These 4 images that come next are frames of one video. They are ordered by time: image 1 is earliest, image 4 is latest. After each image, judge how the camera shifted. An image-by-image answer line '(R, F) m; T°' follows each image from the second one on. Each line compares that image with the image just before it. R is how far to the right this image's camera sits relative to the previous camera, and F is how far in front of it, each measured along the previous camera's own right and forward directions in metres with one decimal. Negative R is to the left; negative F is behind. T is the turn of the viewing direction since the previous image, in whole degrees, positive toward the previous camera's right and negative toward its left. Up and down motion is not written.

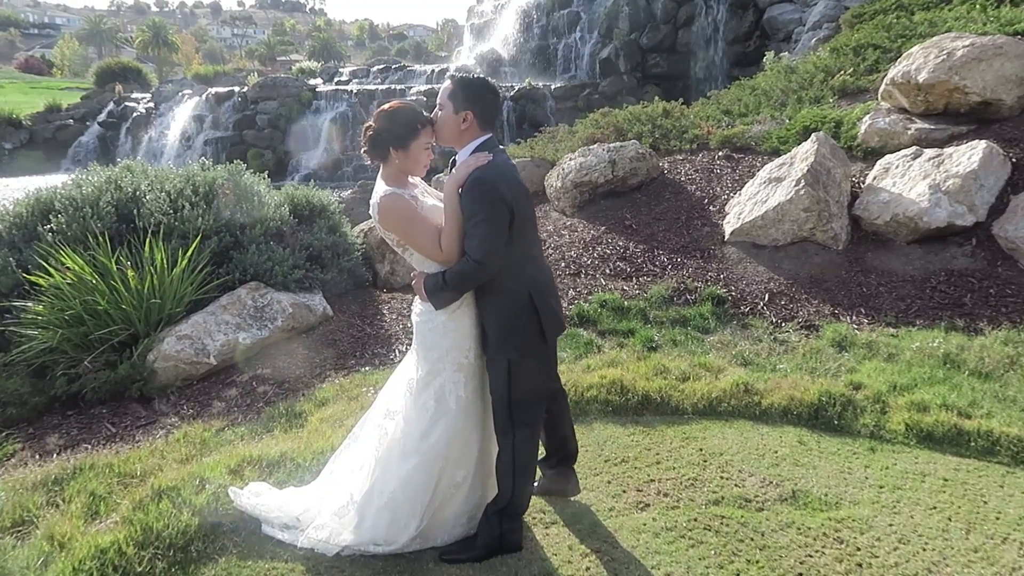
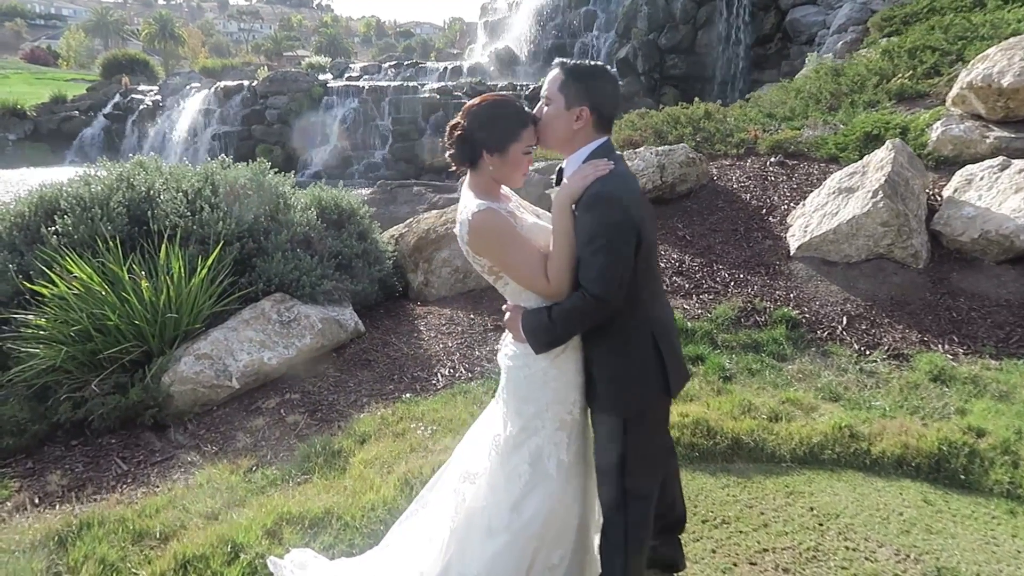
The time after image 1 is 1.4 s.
(-0.4, +0.6) m; 0°
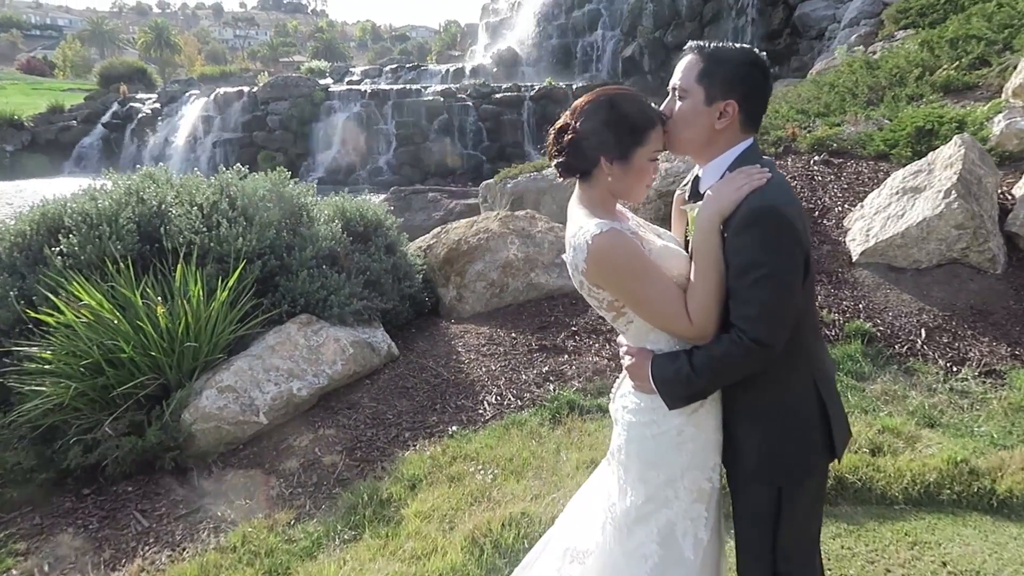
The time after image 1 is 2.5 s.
(-0.3, +0.5) m; 0°
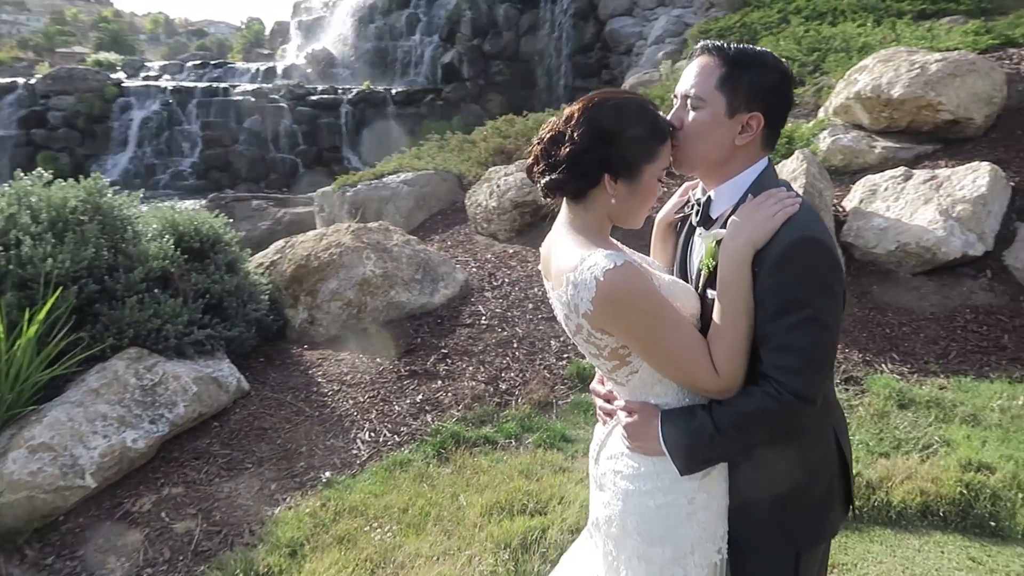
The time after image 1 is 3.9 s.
(-0.3, +0.4) m; +13°
